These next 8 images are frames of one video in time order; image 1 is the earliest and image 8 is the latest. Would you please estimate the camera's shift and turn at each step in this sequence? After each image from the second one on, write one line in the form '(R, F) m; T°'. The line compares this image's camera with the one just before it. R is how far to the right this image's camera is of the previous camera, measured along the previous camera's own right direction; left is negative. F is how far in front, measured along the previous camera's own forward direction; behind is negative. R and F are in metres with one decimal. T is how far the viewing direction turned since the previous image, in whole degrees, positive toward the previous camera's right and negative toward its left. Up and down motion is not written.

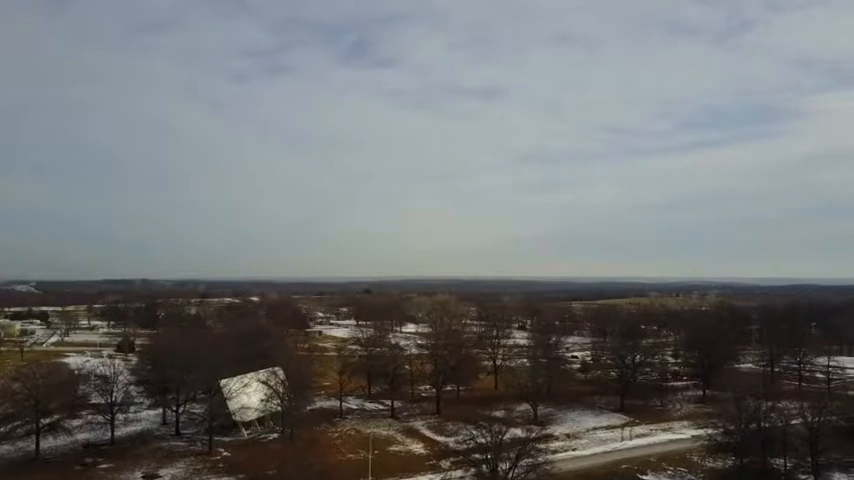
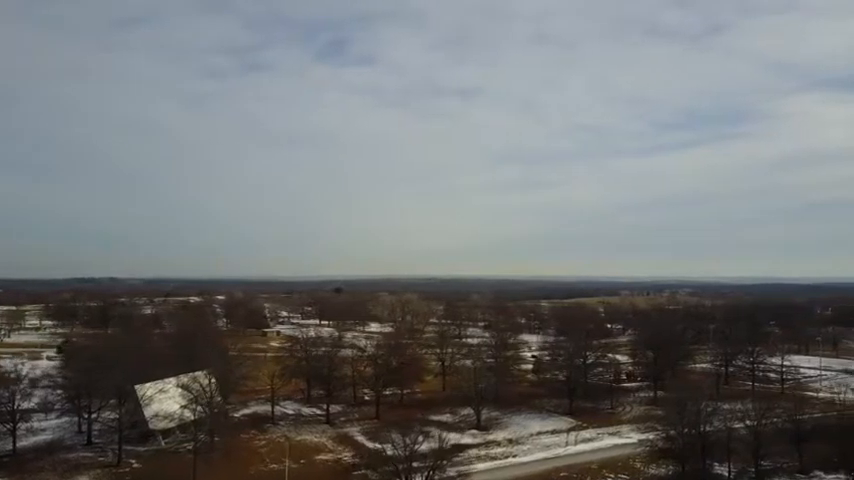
(+3.4, +2.6) m; +2°
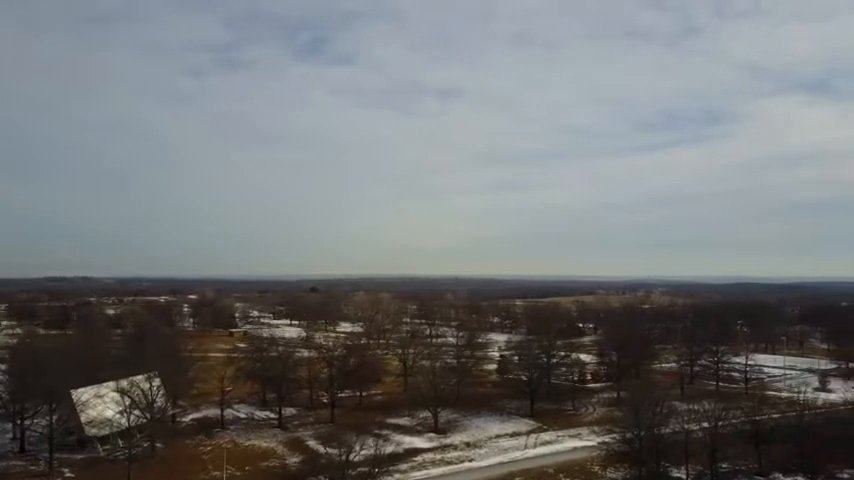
(+2.0, +1.5) m; +2°
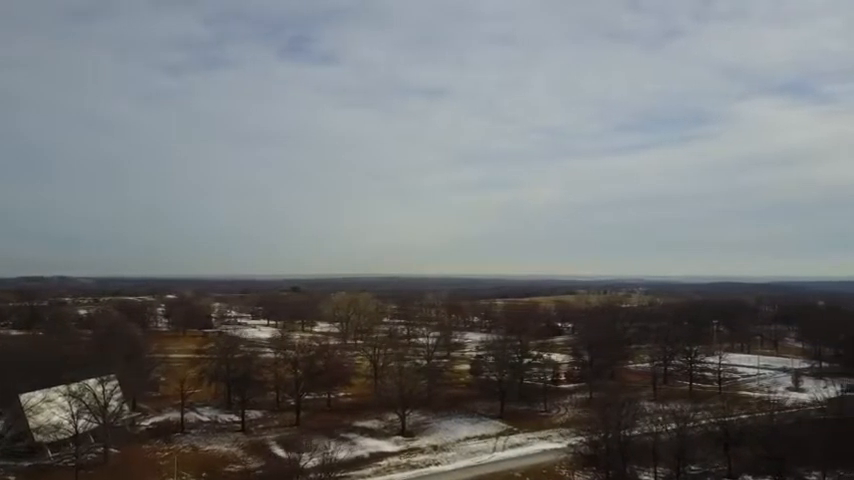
(+1.4, +1.1) m; +1°
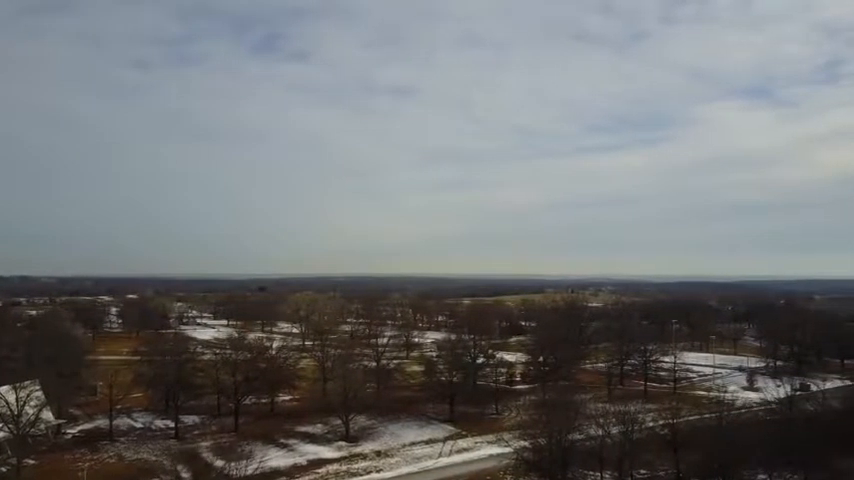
(+2.2, +1.8) m; +2°
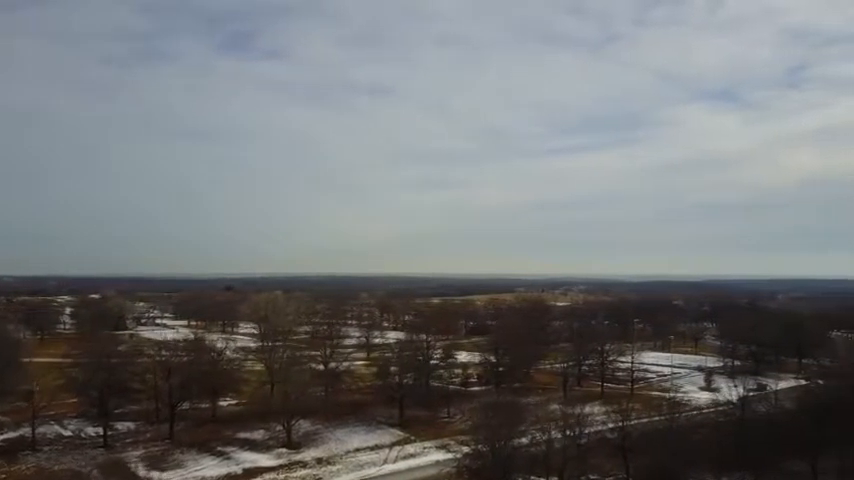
(+2.2, +1.8) m; +2°
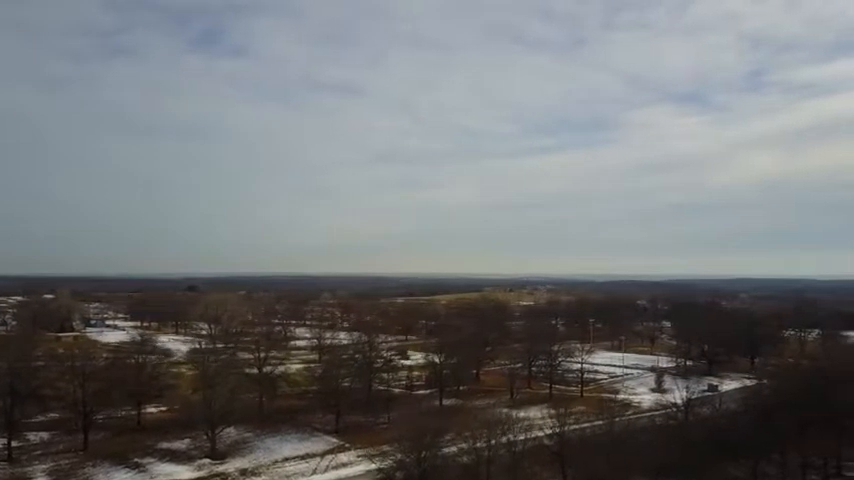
(+2.8, +2.2) m; +2°
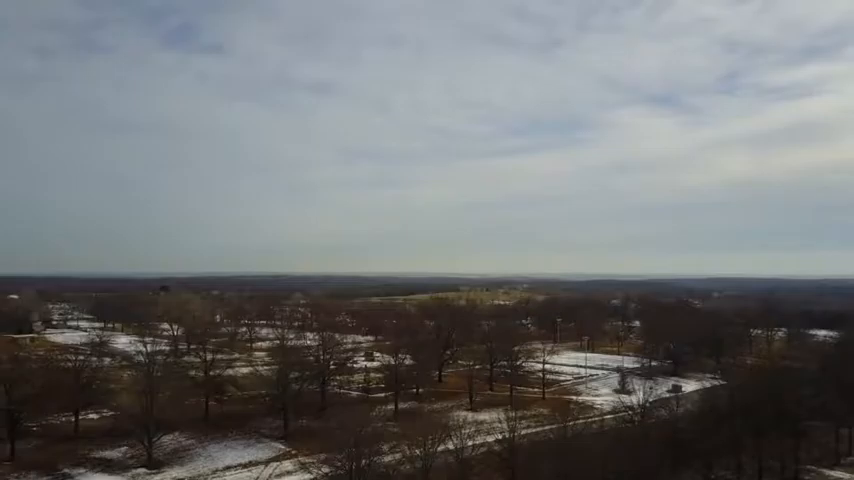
(+2.2, +1.7) m; +2°
